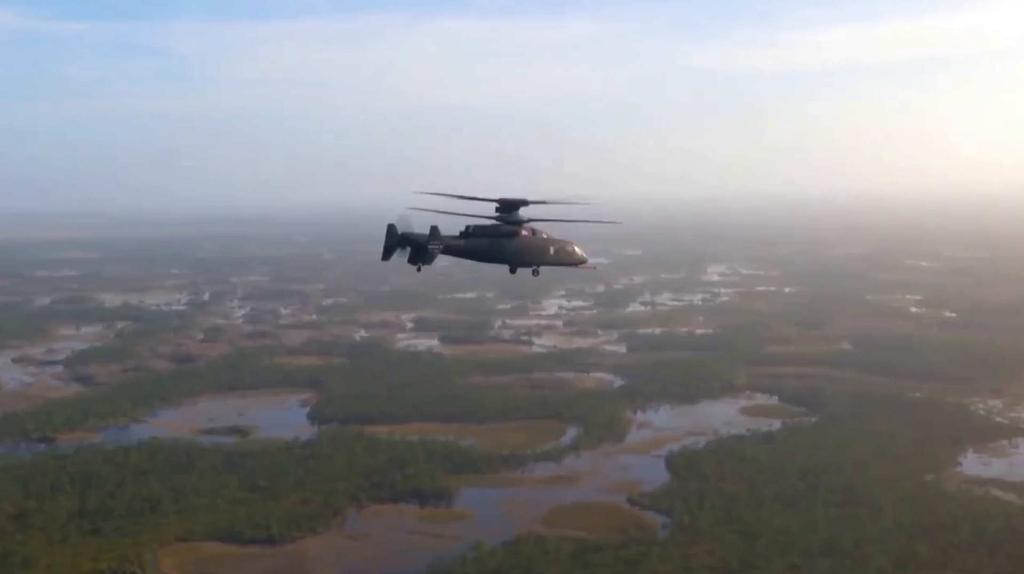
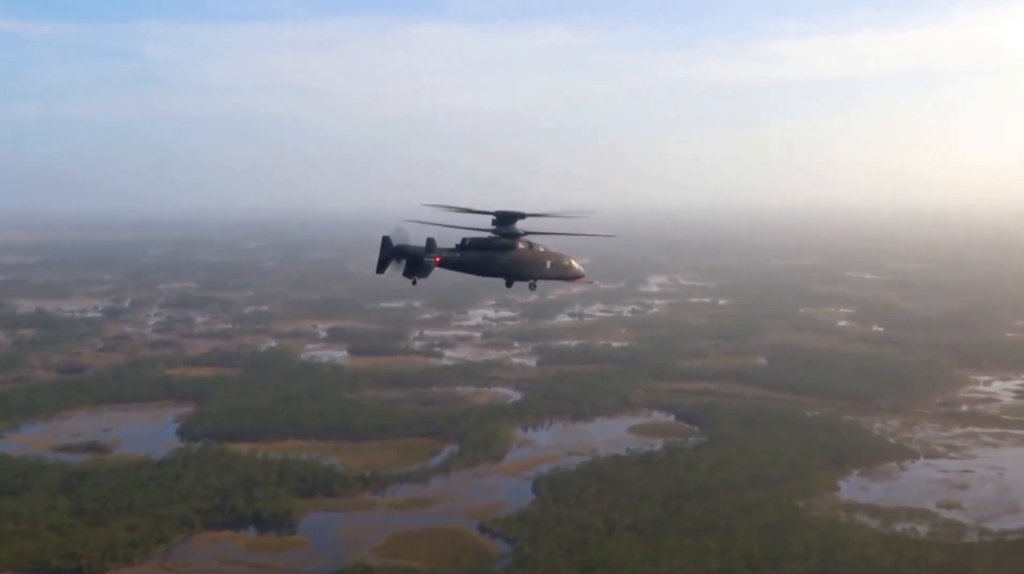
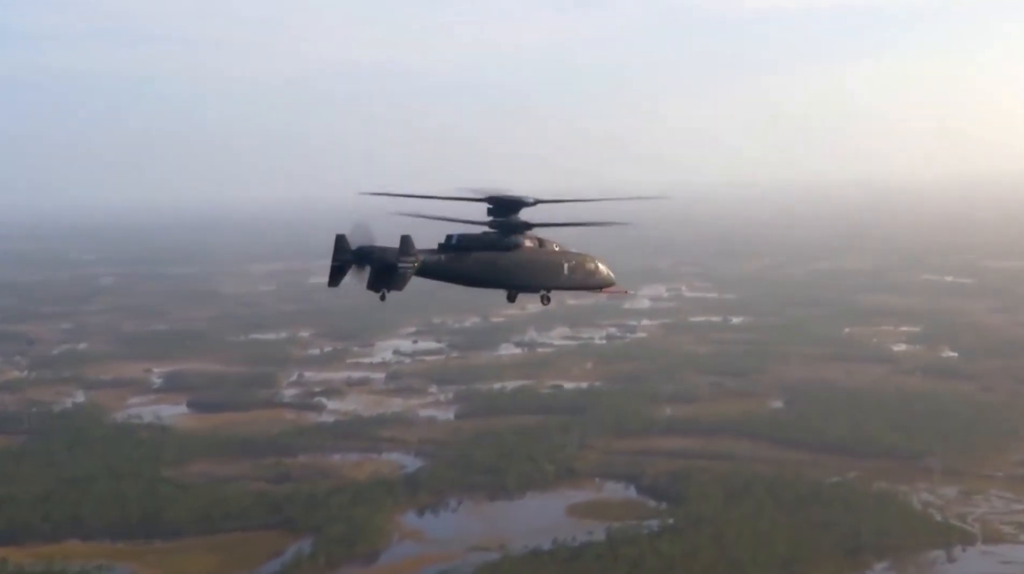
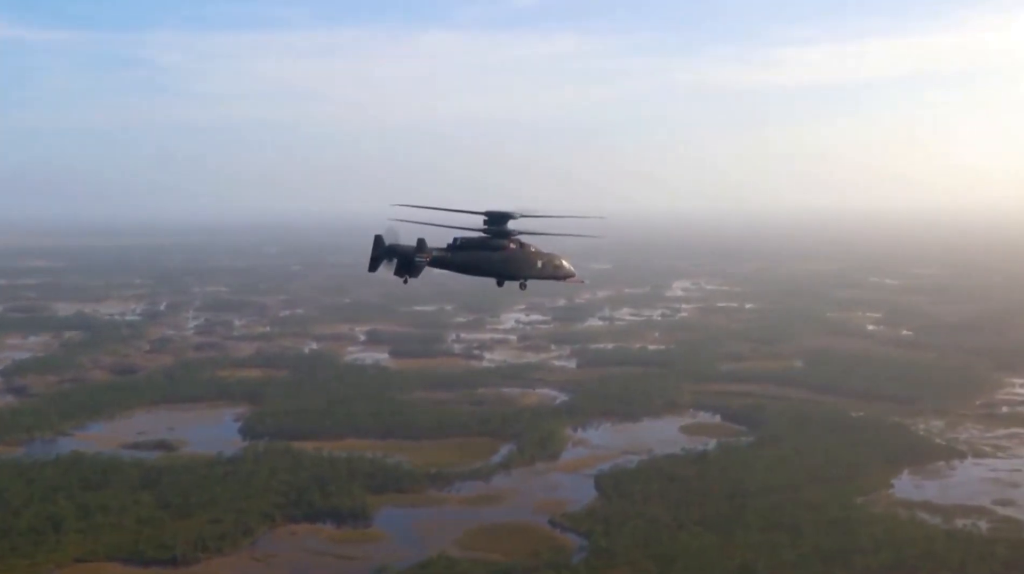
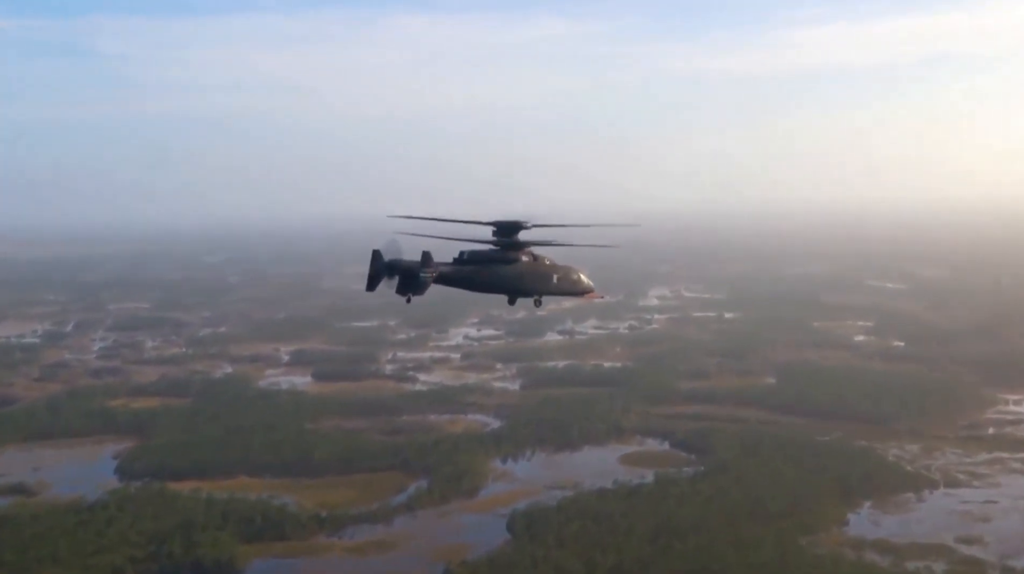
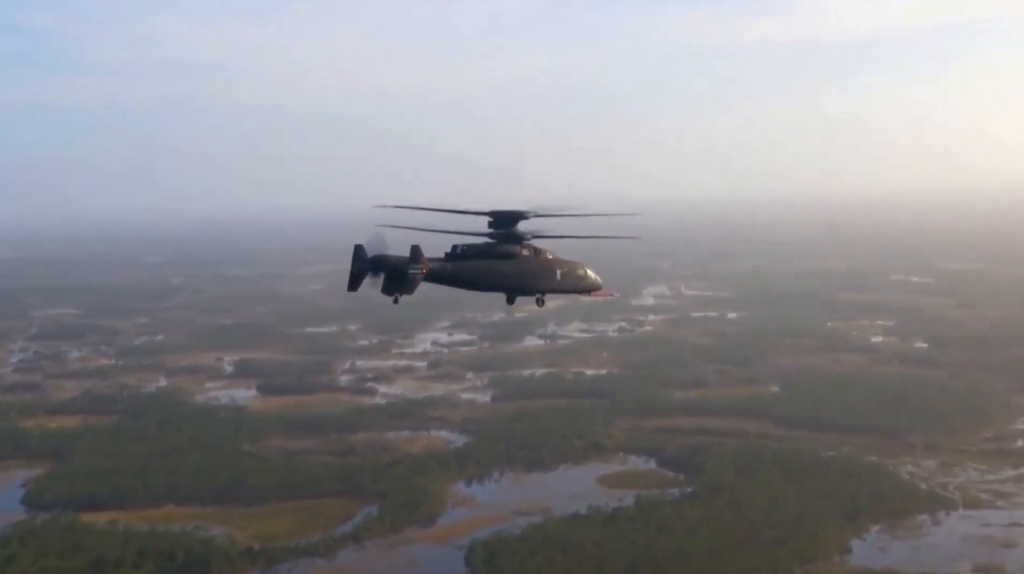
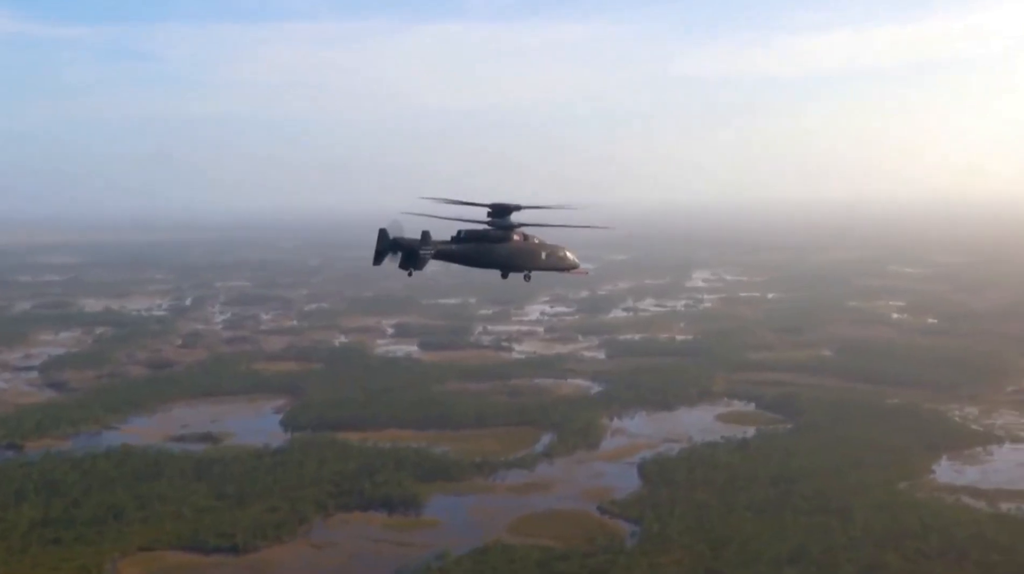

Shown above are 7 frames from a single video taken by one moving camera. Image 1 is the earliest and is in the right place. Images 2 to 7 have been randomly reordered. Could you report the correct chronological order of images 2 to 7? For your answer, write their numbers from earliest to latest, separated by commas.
7, 4, 2, 5, 6, 3
